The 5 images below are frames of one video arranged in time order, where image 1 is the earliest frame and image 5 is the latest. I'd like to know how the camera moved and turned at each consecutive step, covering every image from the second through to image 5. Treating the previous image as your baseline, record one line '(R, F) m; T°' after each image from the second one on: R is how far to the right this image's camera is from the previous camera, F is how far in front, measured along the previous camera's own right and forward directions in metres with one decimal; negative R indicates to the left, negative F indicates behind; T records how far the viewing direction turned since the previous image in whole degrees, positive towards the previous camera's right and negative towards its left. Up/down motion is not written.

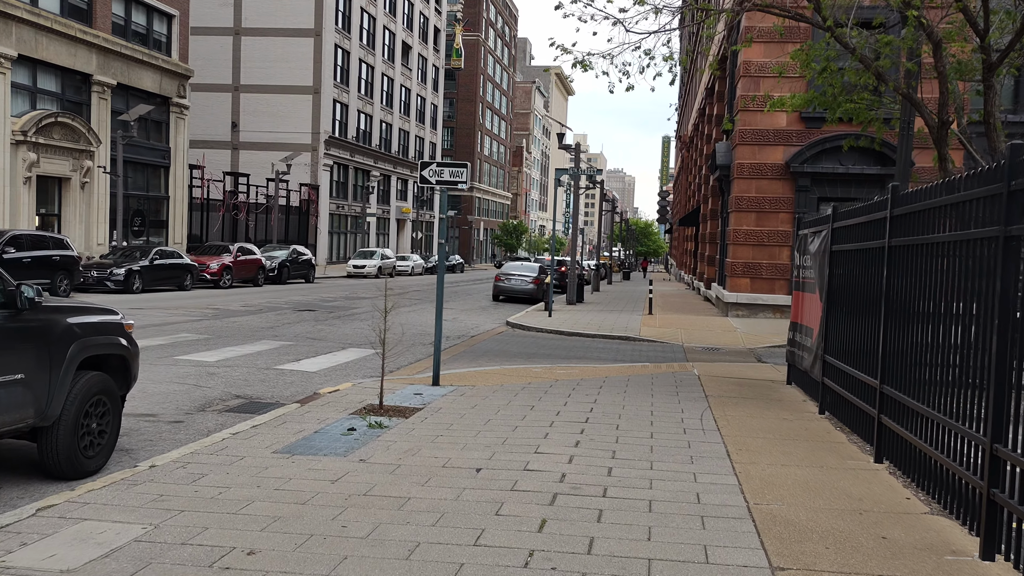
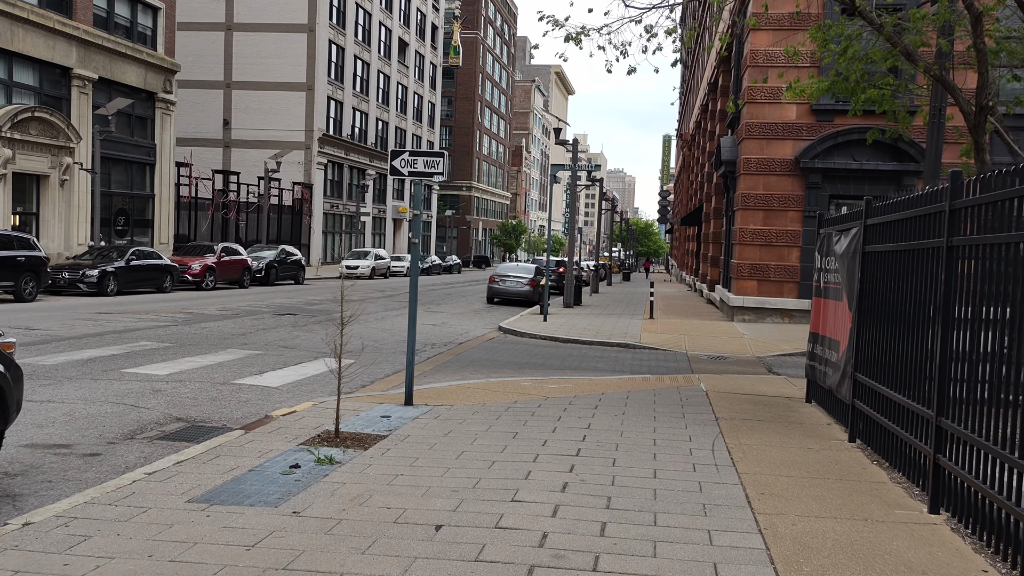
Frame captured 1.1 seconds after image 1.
(+0.2, +1.2) m; 0°
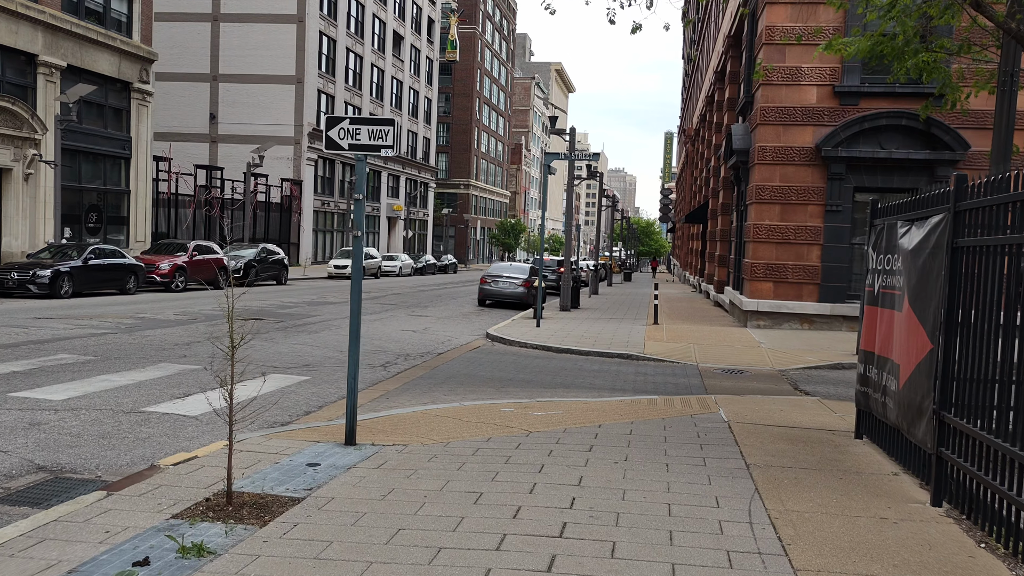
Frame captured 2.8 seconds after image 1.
(+0.2, +2.0) m; 0°
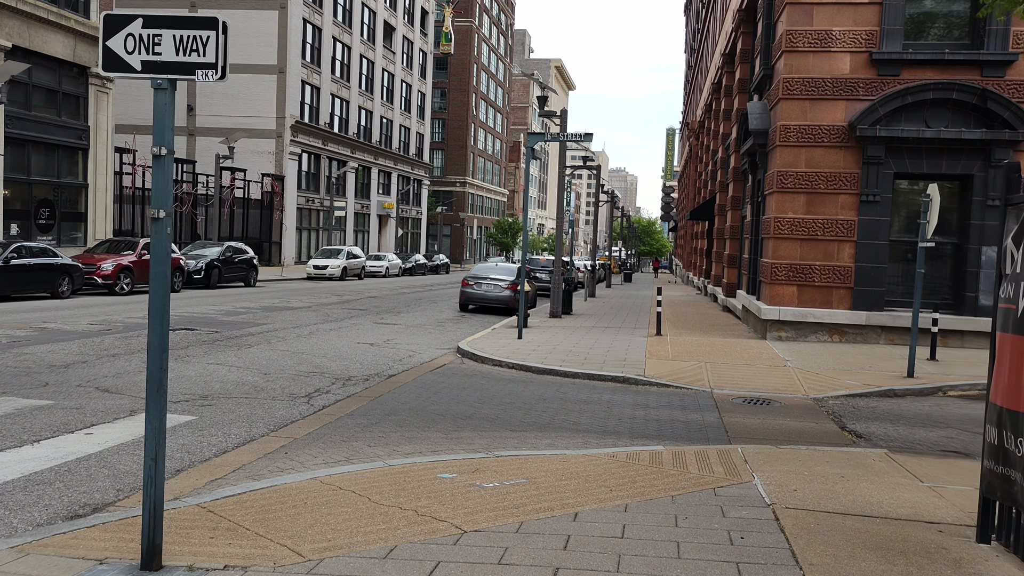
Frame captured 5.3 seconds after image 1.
(+0.4, +2.9) m; 0°
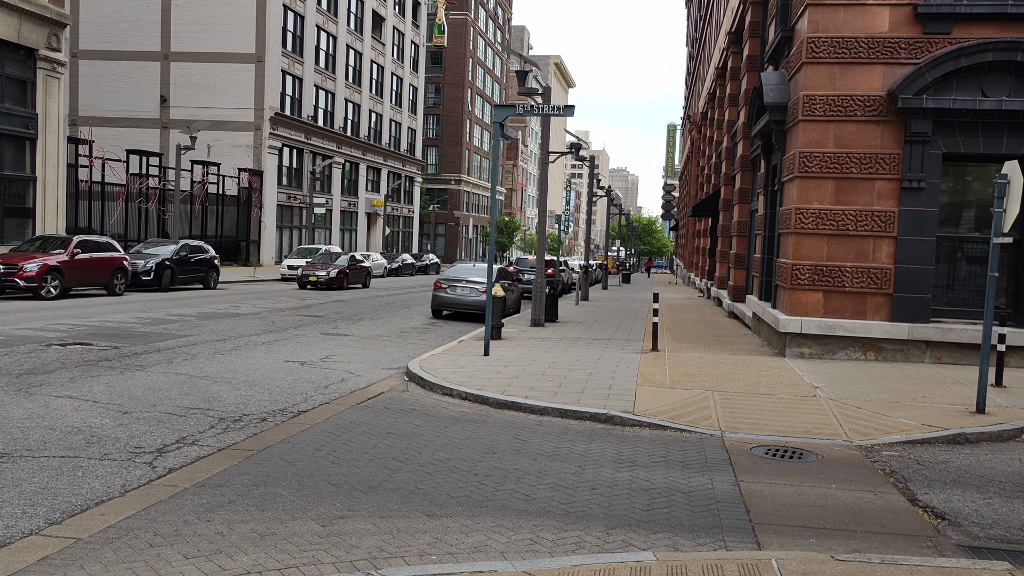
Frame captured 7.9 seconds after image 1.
(+0.5, +2.8) m; 0°
